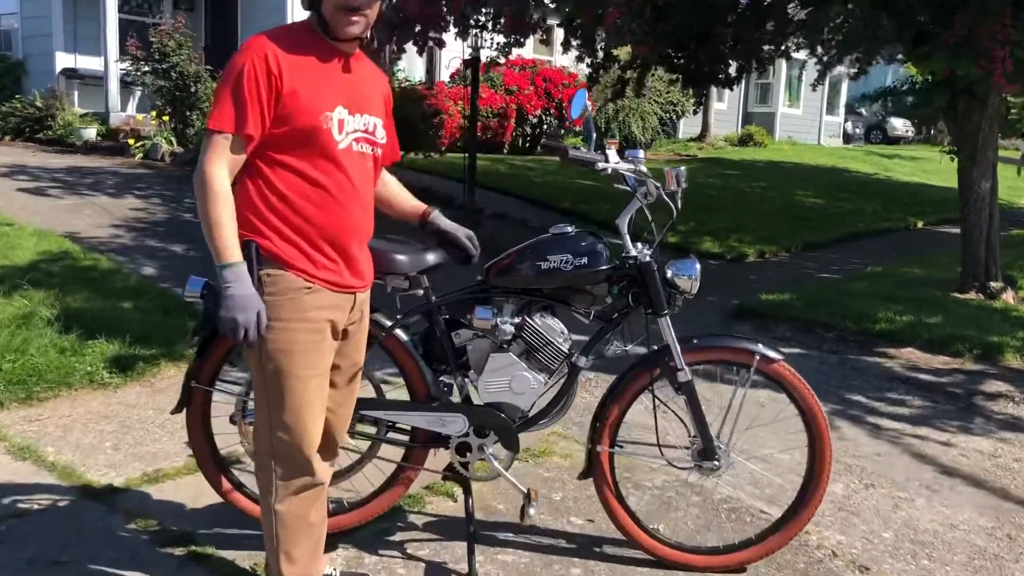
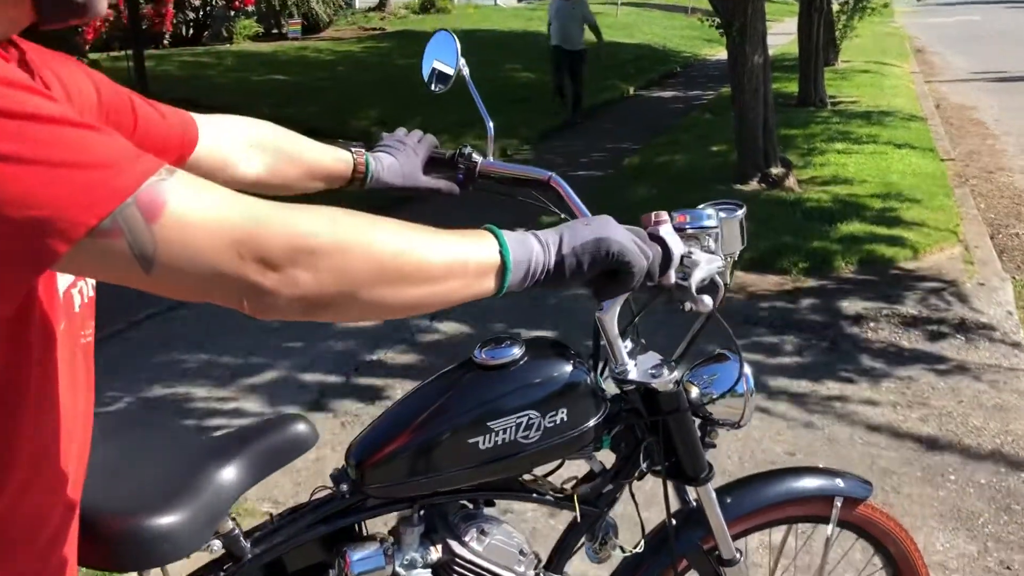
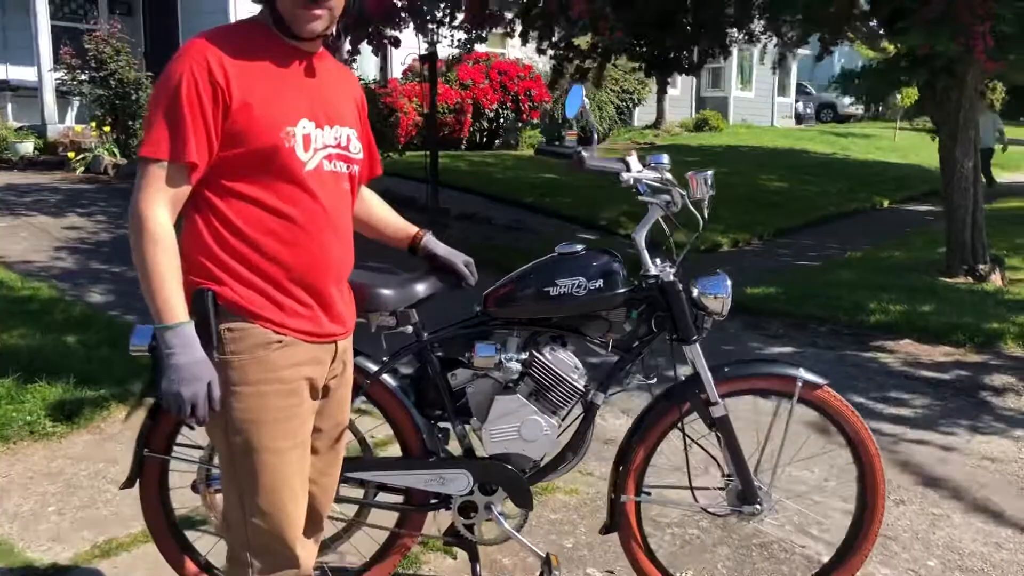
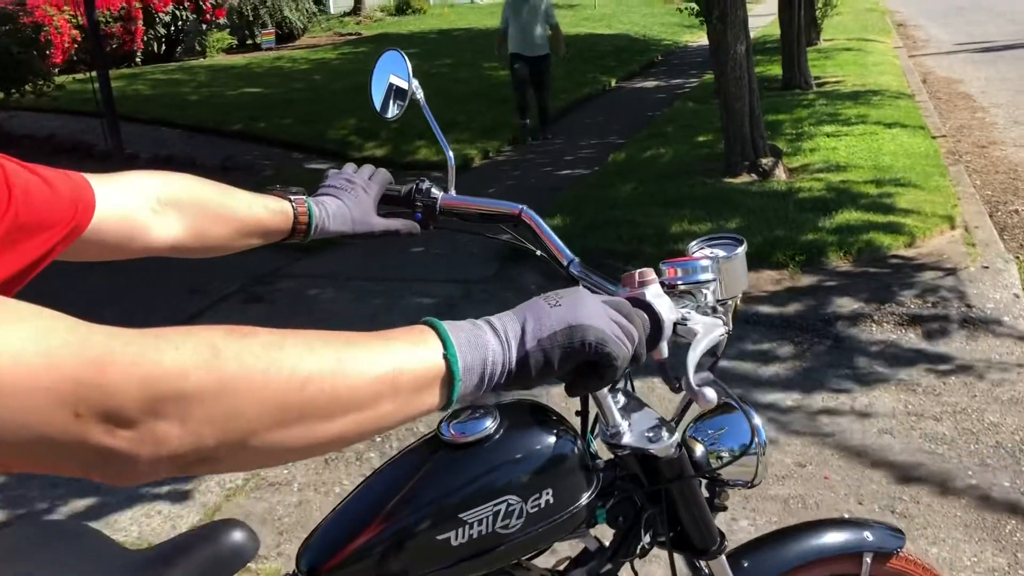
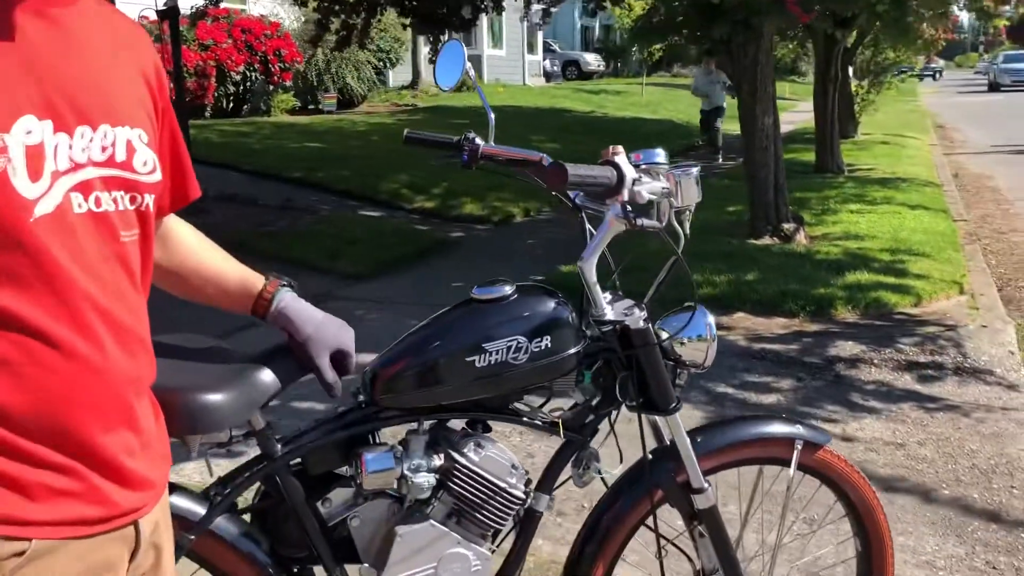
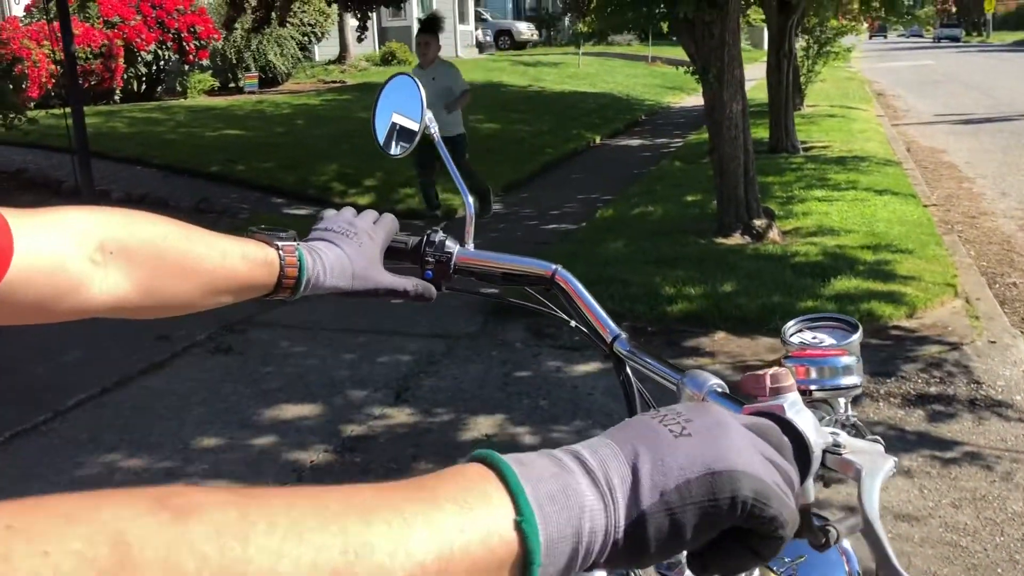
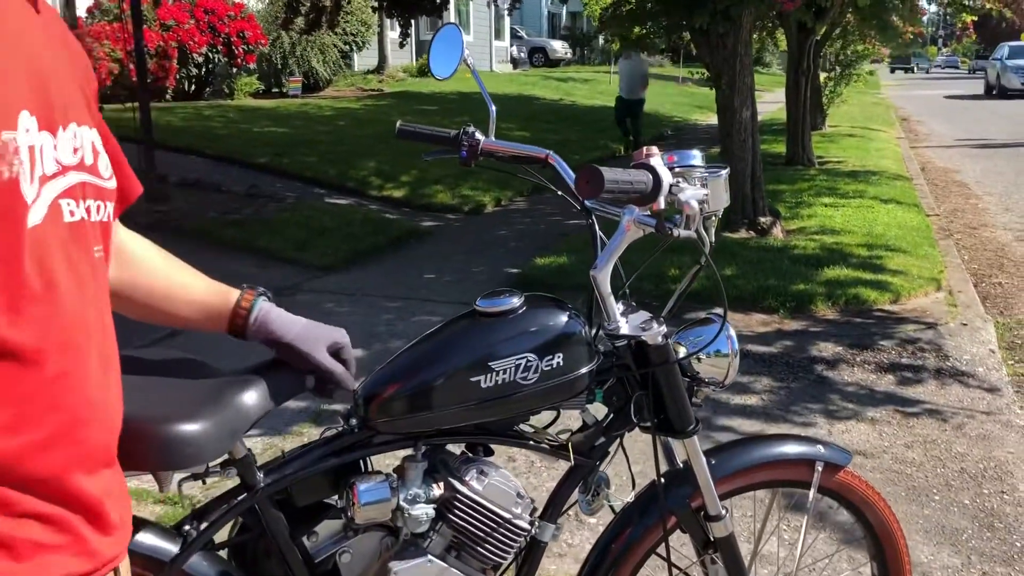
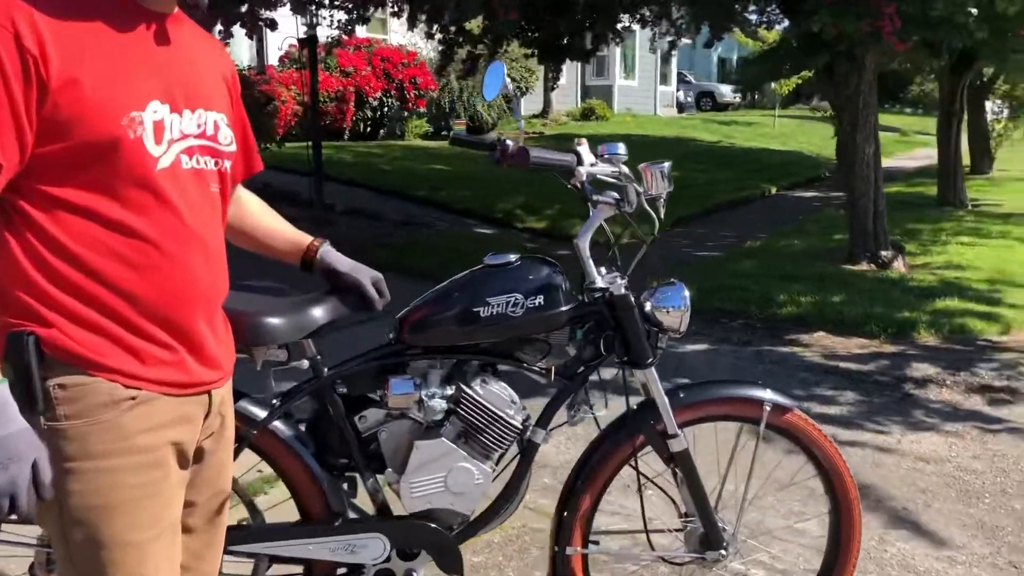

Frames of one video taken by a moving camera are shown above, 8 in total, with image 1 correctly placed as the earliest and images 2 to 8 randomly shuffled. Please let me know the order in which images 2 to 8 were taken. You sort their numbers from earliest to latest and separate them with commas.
3, 8, 5, 7, 2, 4, 6
